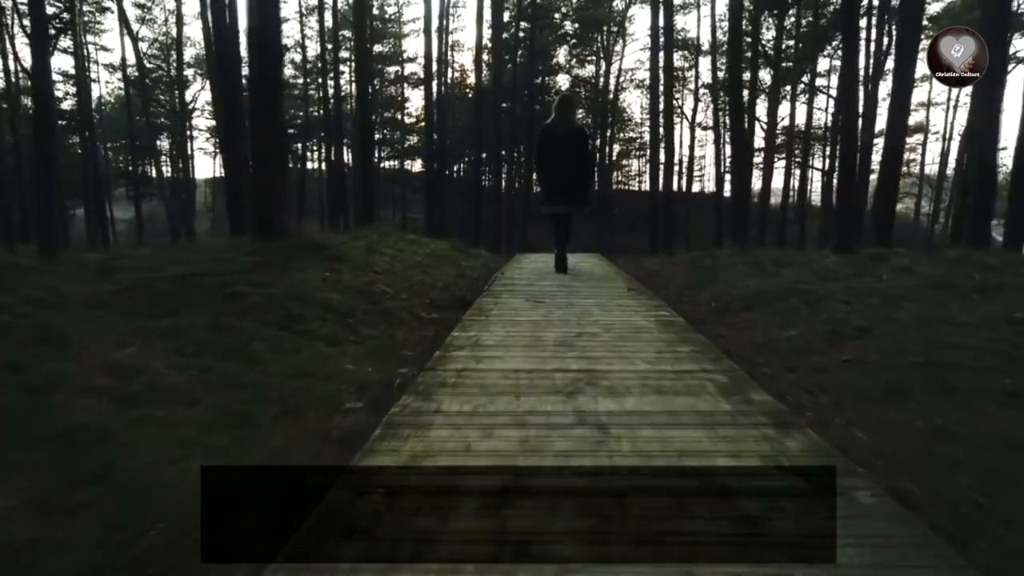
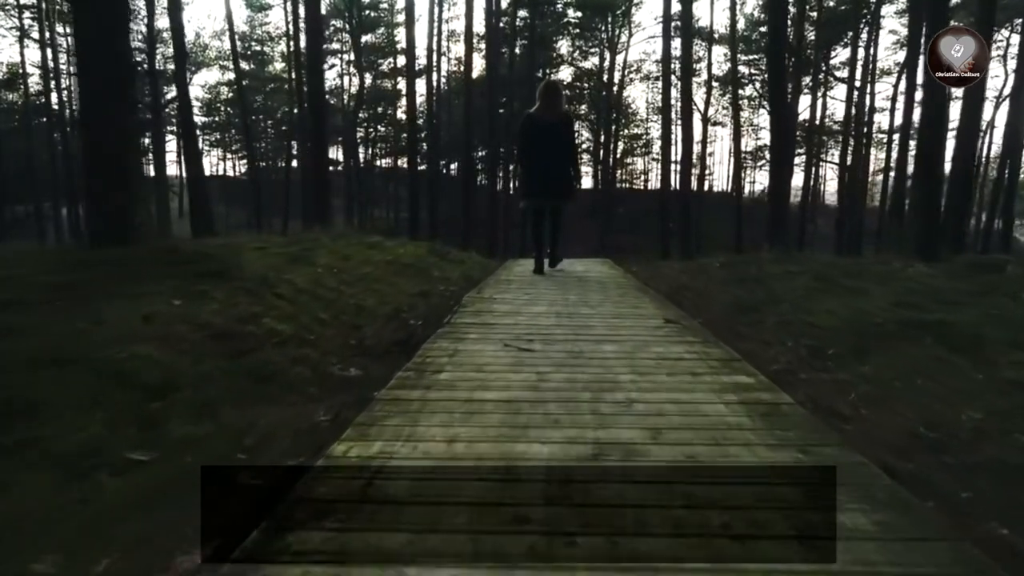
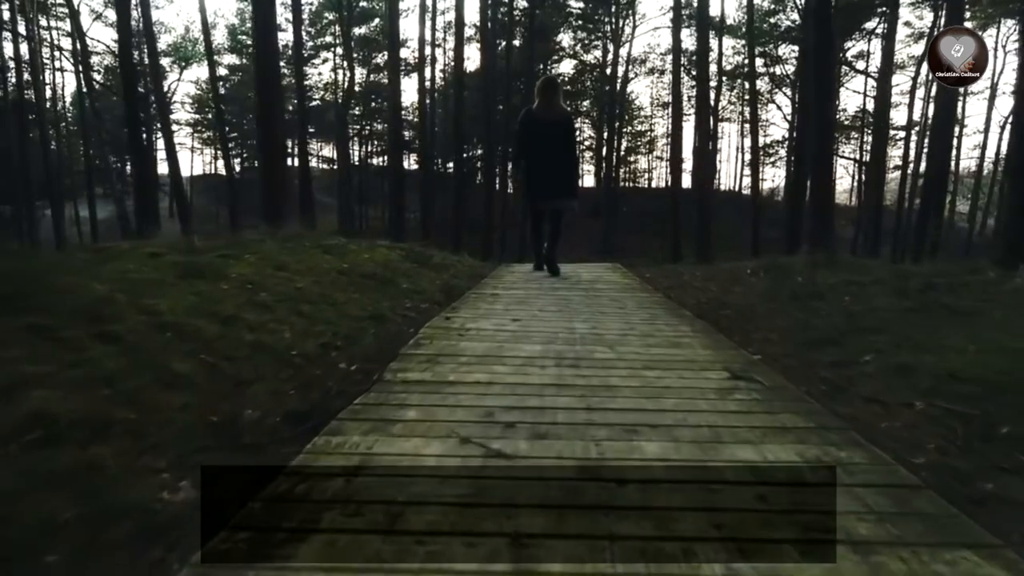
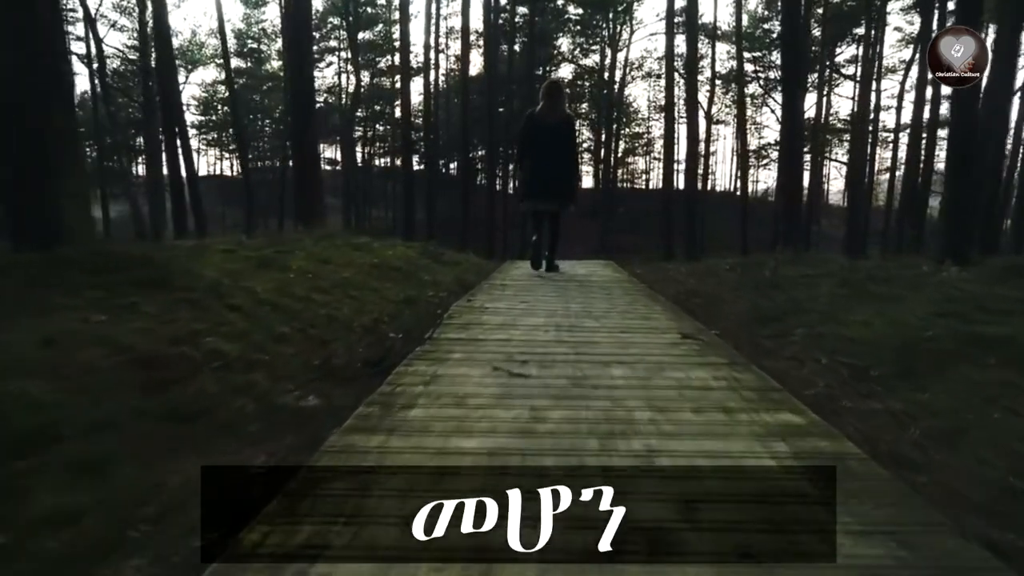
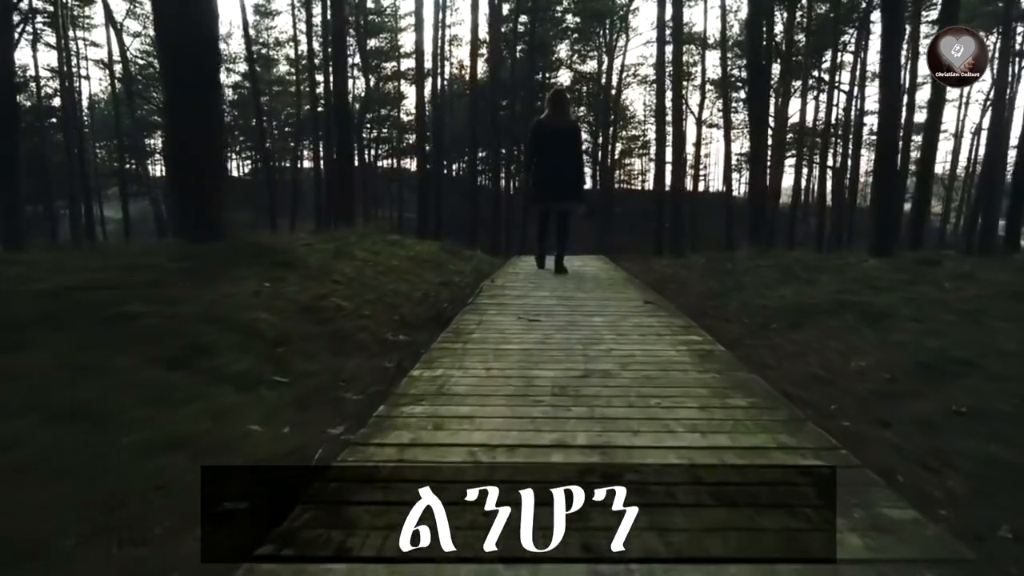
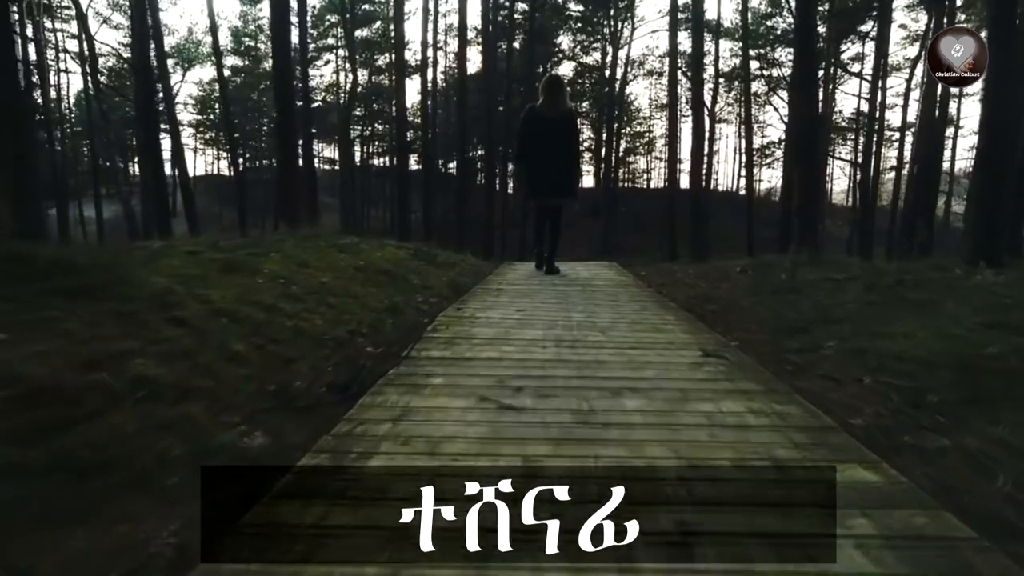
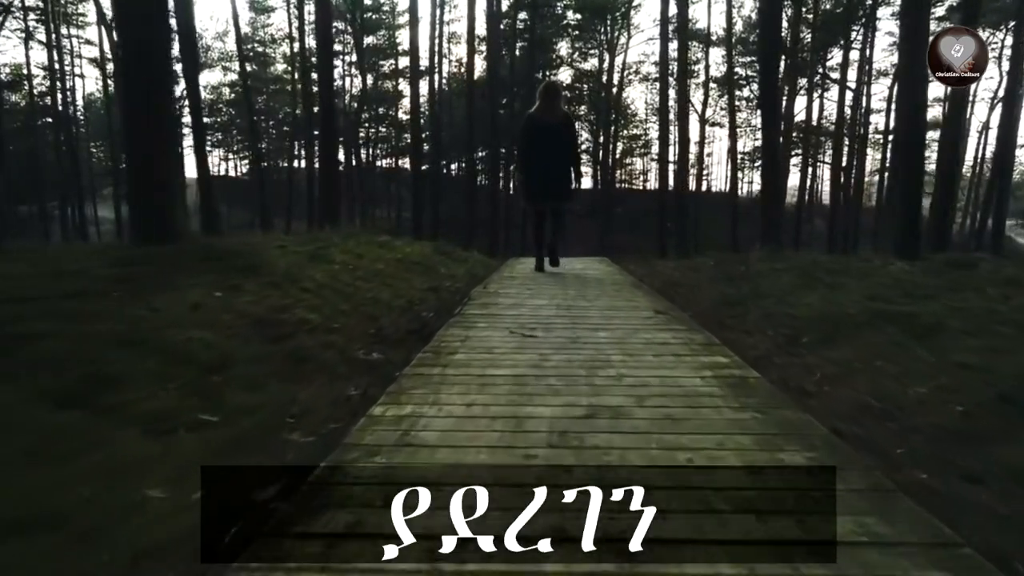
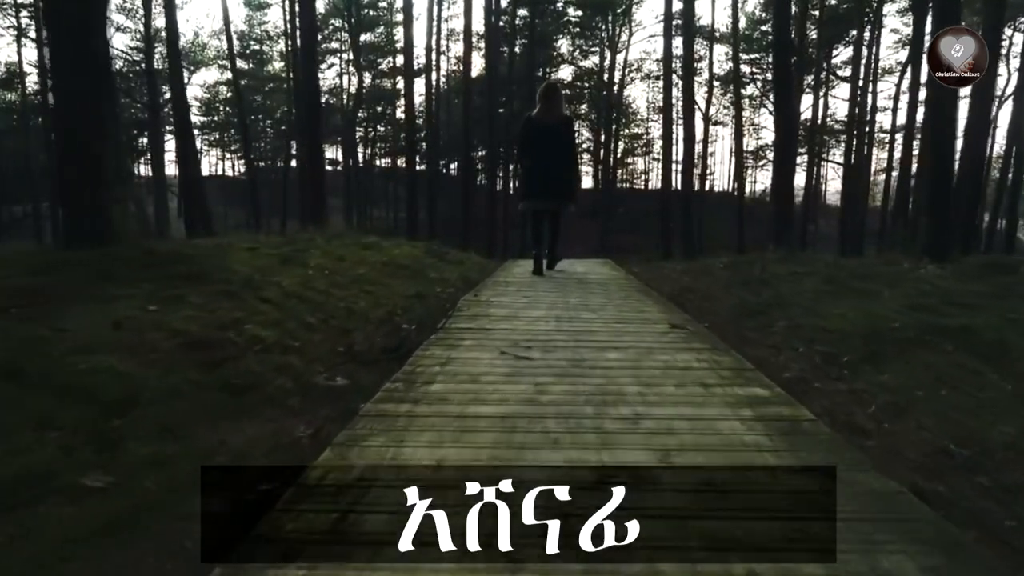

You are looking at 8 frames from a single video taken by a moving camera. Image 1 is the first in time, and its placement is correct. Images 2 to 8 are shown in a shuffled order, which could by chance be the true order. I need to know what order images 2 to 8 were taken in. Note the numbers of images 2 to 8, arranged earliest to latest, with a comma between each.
5, 7, 2, 8, 4, 6, 3
